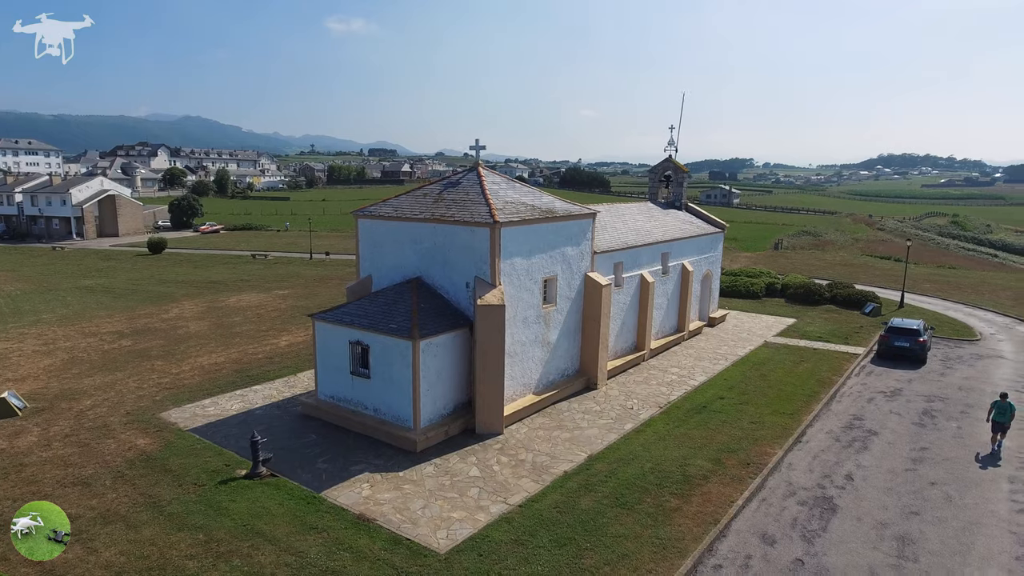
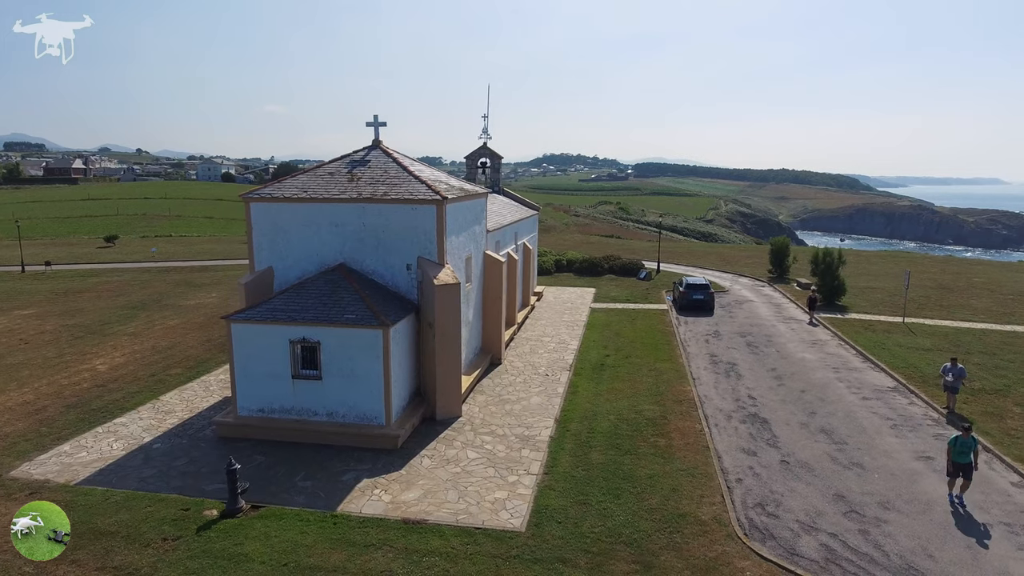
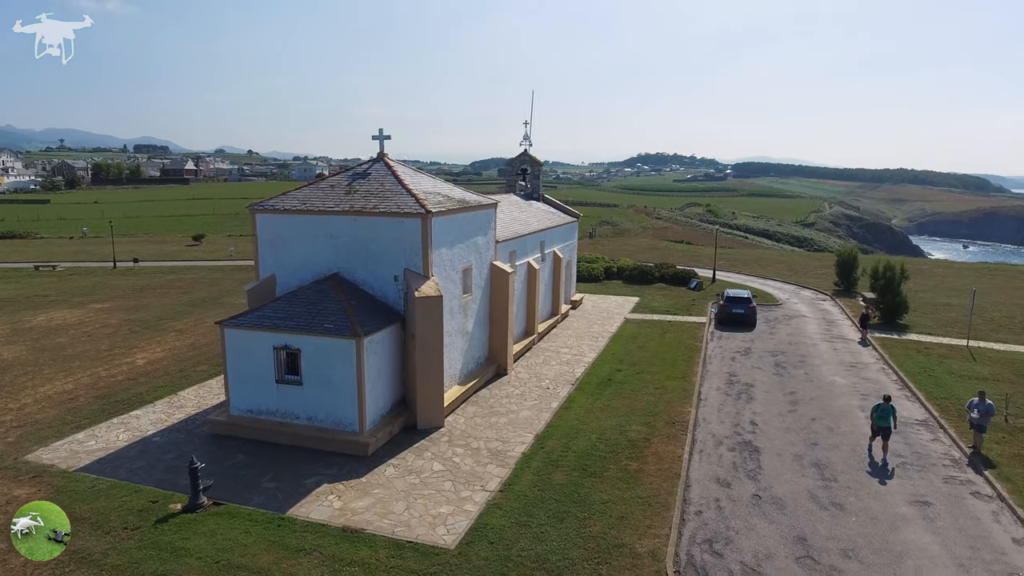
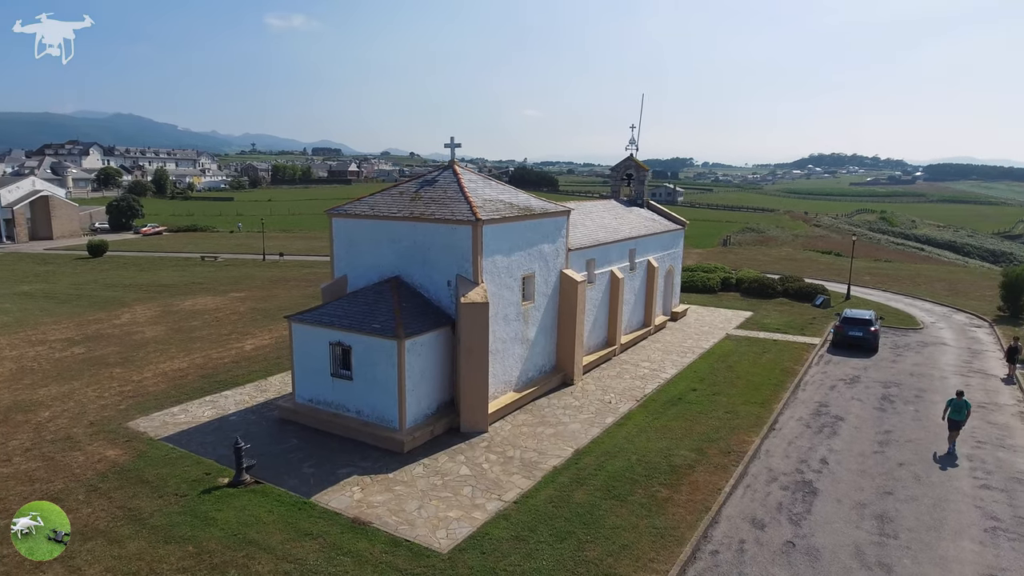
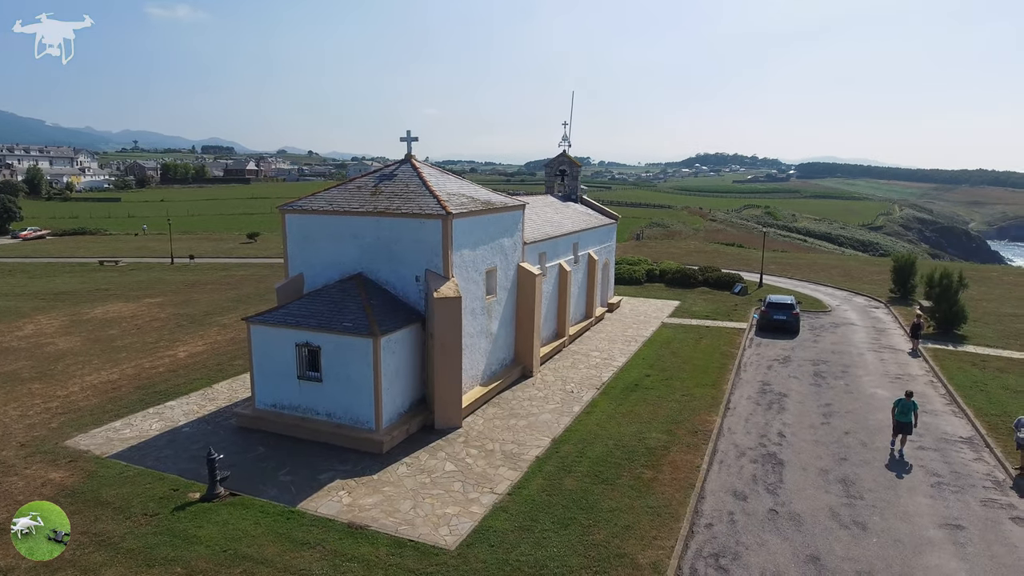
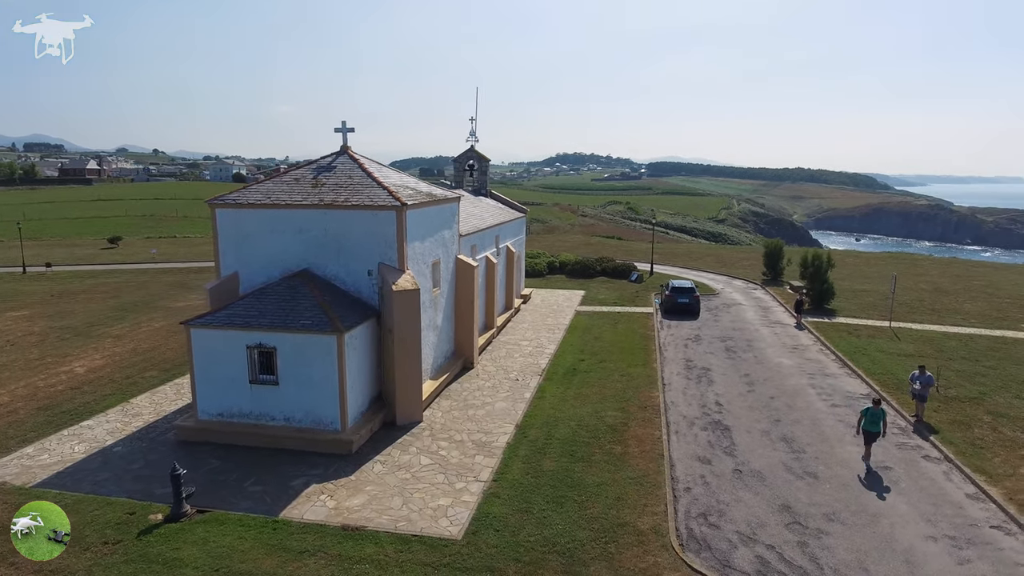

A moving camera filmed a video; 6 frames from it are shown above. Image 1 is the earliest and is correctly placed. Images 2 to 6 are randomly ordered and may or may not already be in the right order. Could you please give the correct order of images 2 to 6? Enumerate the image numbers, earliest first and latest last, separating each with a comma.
4, 5, 3, 6, 2
